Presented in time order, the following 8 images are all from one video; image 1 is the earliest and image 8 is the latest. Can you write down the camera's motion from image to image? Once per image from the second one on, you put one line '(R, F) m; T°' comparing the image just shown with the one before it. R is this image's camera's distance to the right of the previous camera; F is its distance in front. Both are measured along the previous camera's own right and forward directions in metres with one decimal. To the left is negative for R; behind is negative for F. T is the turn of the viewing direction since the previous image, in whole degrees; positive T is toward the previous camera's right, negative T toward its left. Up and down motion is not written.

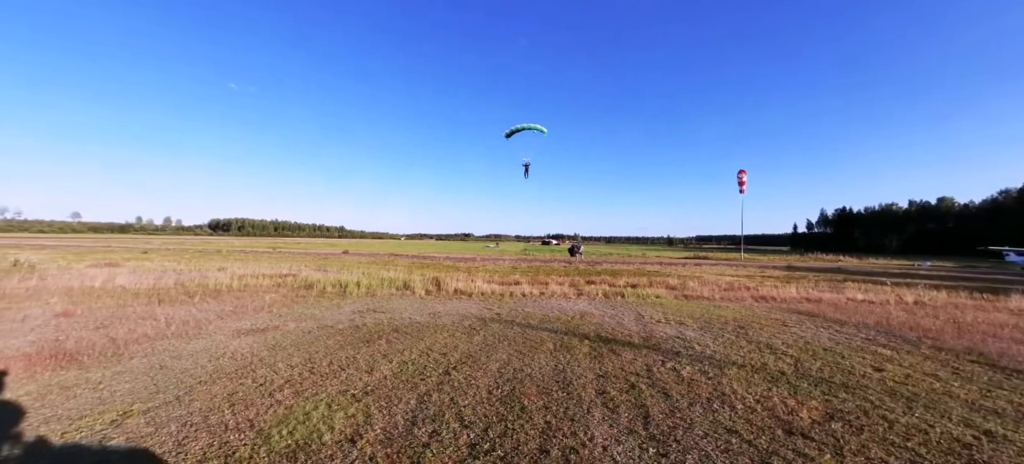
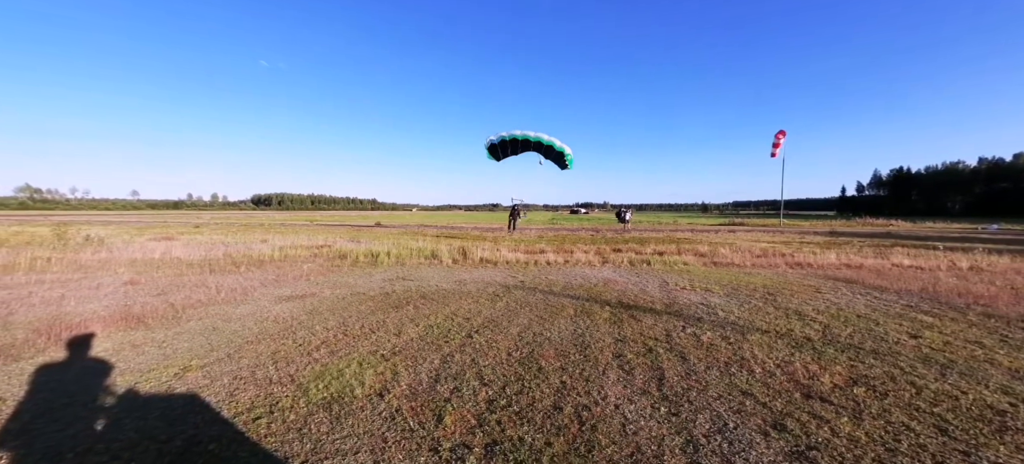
(+0.1, 0.0) m; -4°
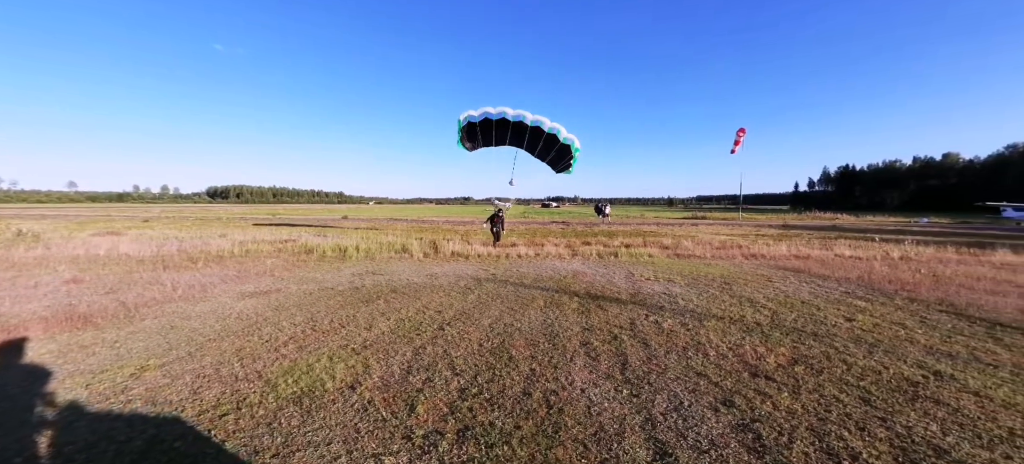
(0.0, -0.1) m; +4°
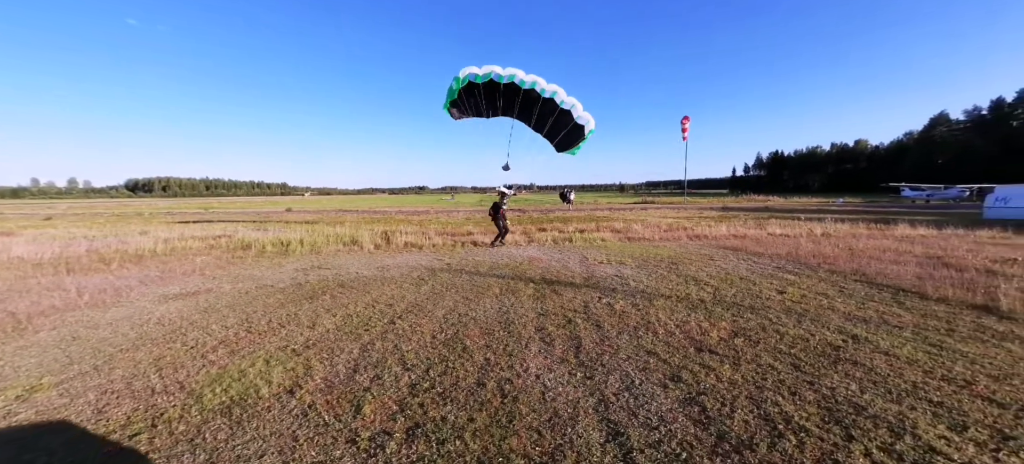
(+0.2, +0.2) m; +7°
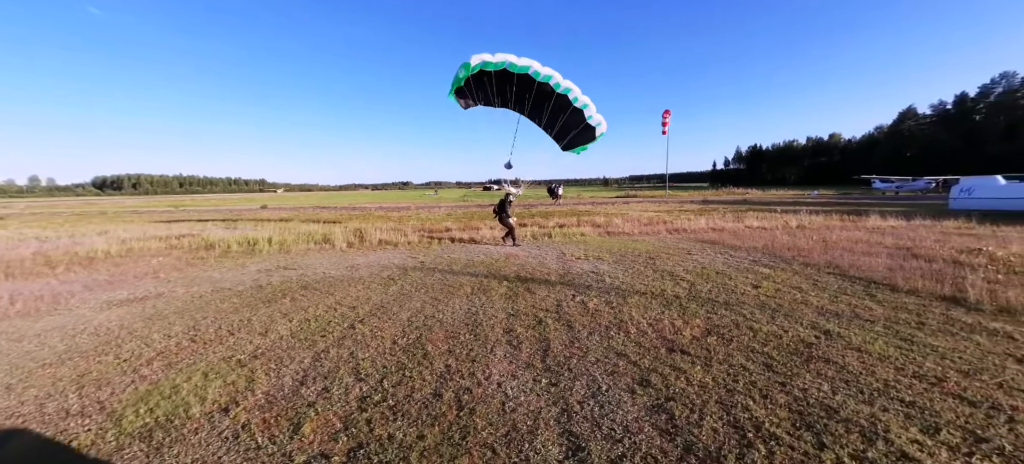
(+0.3, +0.3) m; +2°
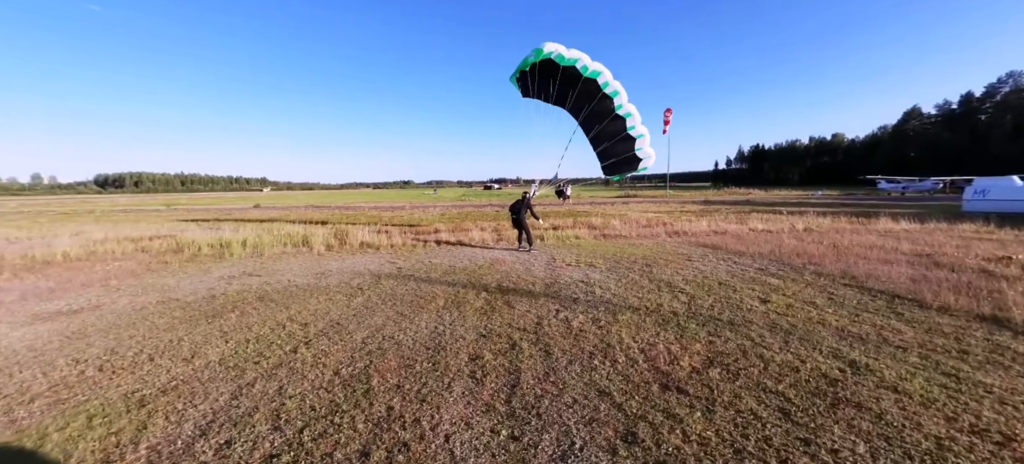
(+0.4, +0.8) m; 0°
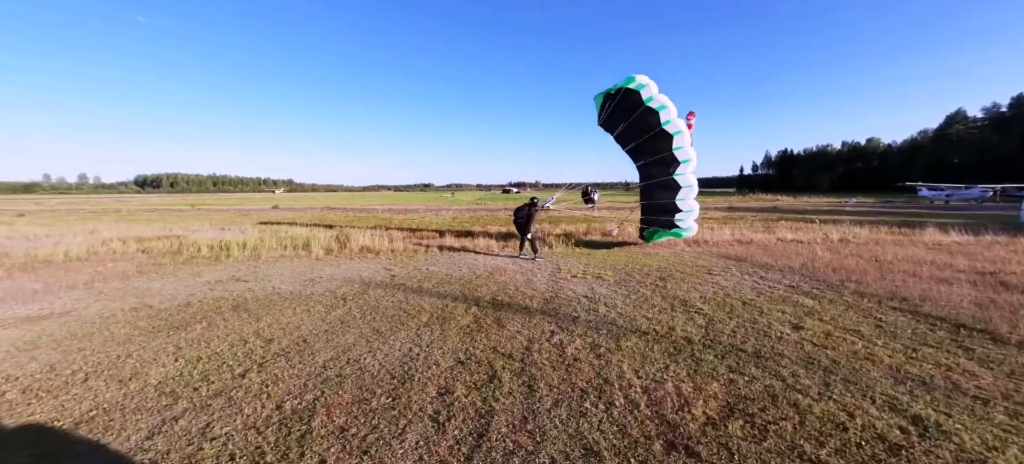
(+0.4, +0.7) m; -3°
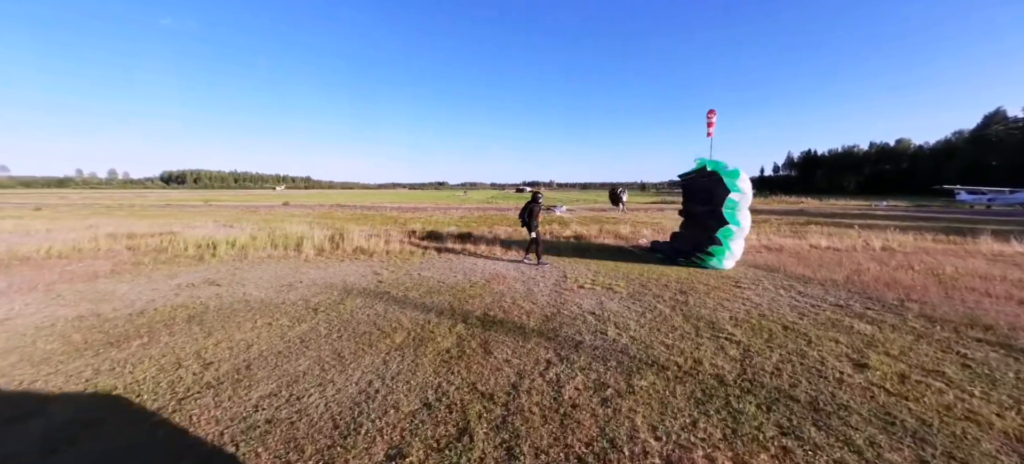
(+0.3, +0.9) m; -2°
